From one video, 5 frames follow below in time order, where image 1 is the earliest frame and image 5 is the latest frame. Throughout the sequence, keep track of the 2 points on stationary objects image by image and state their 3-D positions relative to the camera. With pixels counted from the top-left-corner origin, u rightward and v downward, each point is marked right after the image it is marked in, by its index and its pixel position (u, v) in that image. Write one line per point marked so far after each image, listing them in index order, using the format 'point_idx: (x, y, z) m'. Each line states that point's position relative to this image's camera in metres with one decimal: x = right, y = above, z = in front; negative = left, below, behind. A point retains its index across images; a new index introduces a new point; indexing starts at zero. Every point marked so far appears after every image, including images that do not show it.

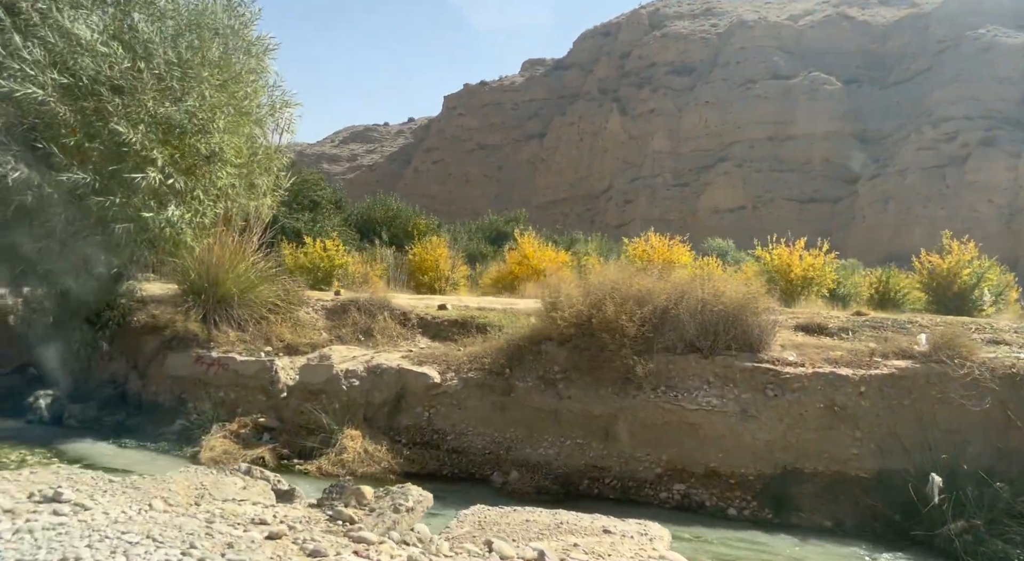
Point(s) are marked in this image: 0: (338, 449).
0: (-1.8, -1.7, +8.2) m
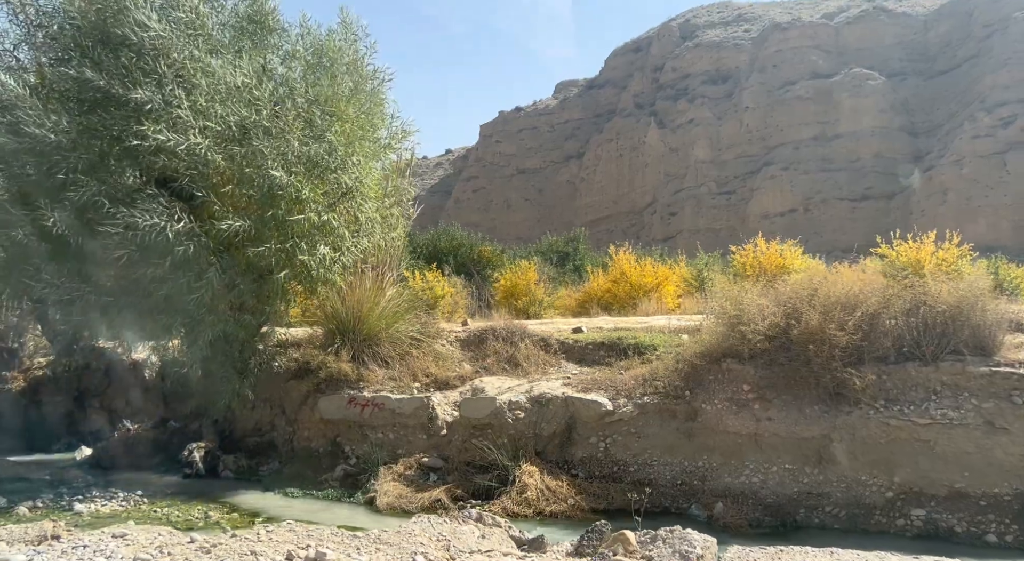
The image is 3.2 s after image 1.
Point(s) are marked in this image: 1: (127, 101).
0: (+0.1, -2.0, +7.7) m
1: (-4.3, +2.0, +9.0) m
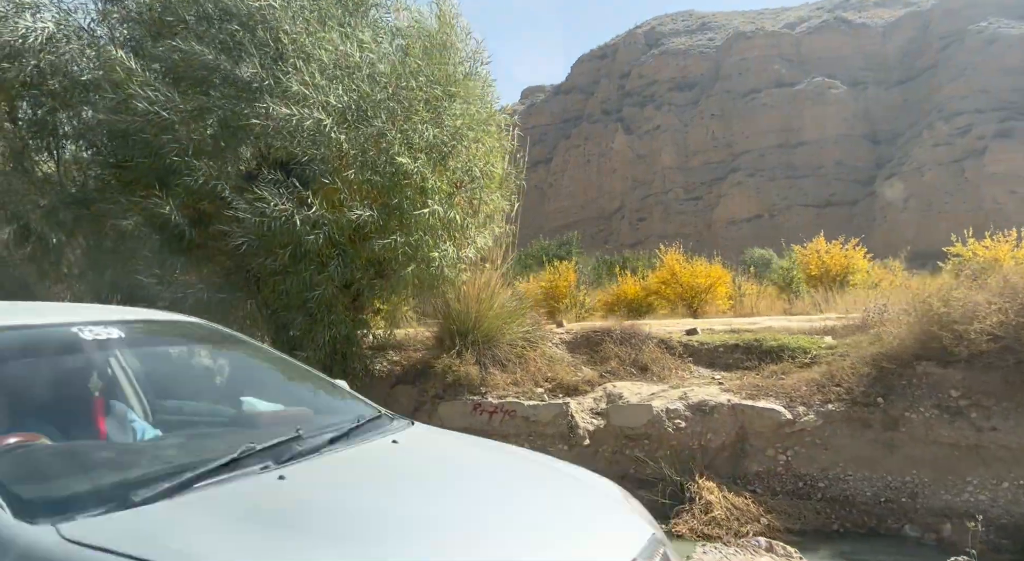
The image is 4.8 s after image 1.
0: (+1.6, -1.9, +6.9) m
1: (-2.7, +2.1, +8.2) m
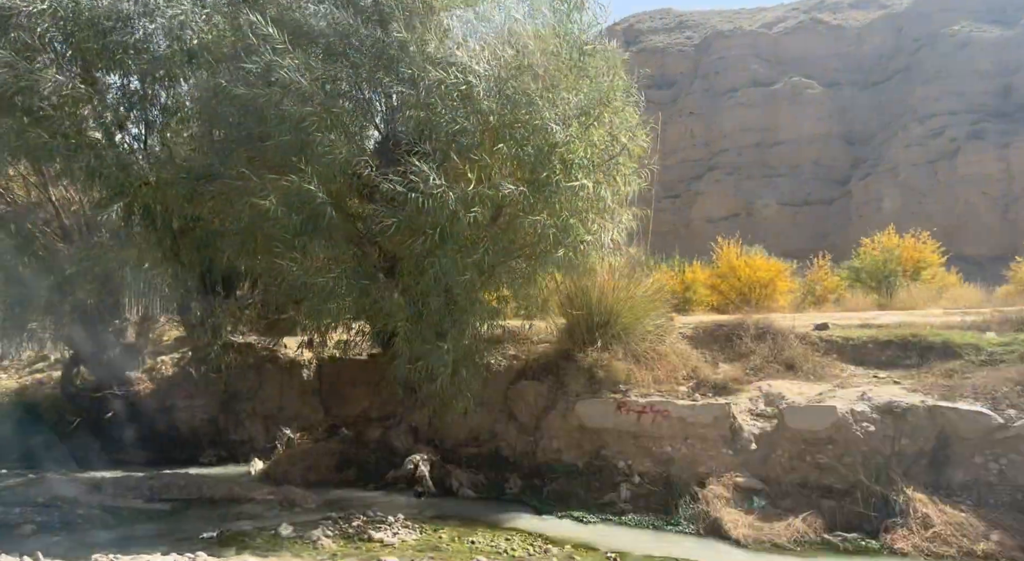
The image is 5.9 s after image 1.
0: (+3.1, -1.8, +6.2) m
1: (-1.2, +2.2, +7.5) m
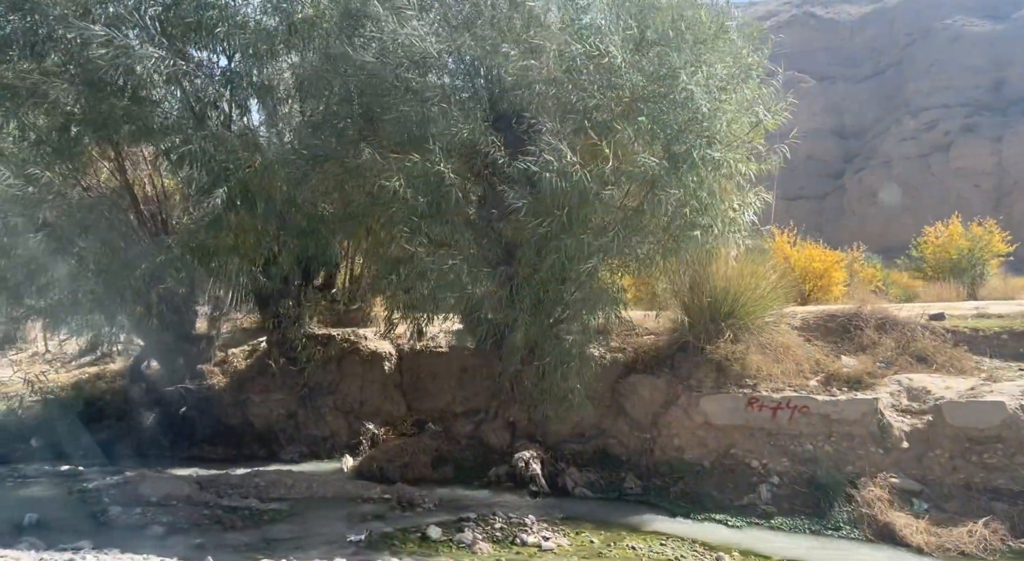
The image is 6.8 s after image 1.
0: (+4.1, -1.7, +5.6) m
1: (-0.1, +2.3, +7.0) m
